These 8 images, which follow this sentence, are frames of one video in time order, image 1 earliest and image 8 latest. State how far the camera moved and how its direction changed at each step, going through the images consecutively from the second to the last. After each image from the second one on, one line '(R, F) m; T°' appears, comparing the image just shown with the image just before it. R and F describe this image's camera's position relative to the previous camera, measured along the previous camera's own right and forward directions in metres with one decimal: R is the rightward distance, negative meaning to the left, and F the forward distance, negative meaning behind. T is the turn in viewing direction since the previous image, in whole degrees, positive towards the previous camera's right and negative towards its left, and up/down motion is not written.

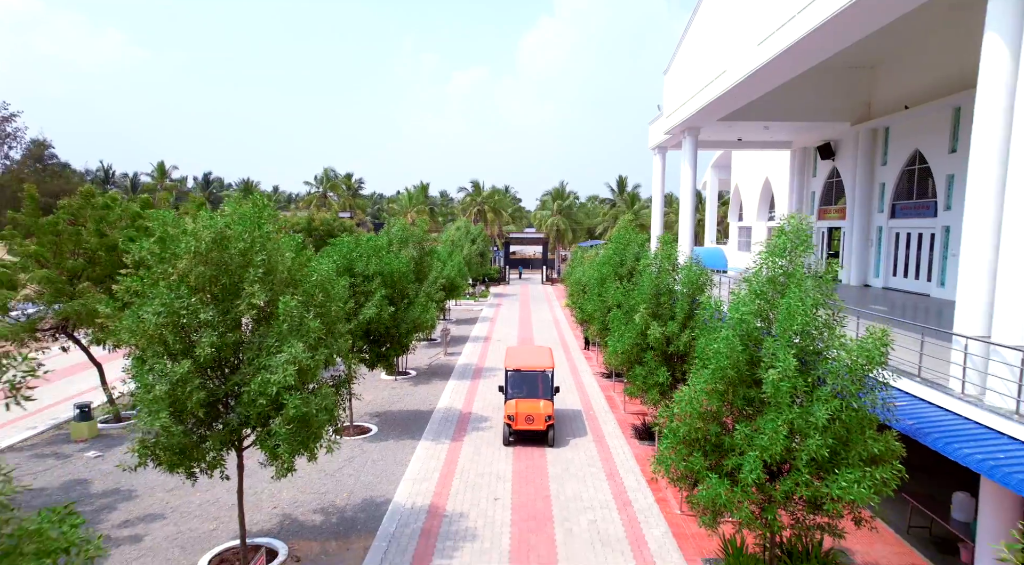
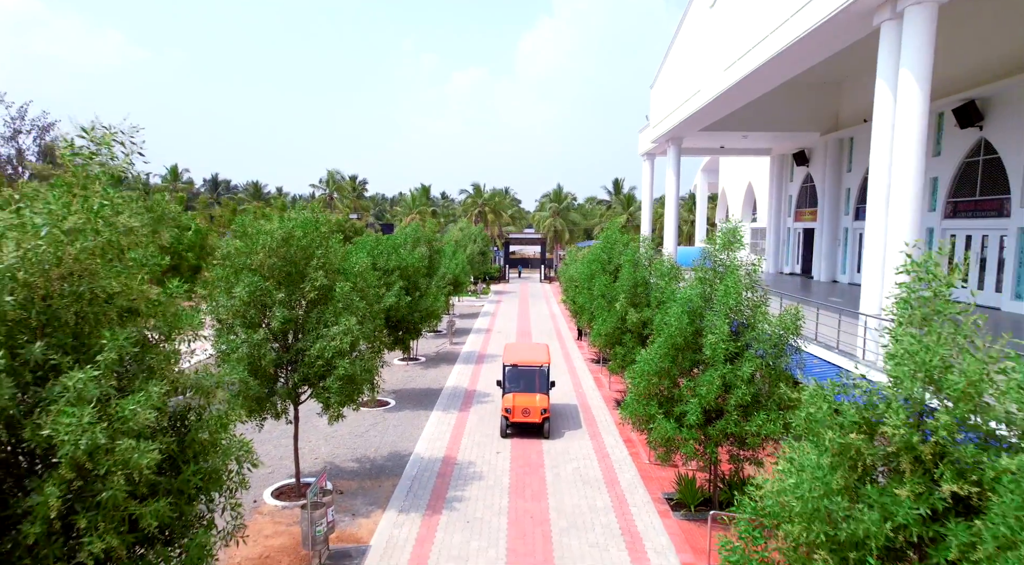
(0.0, -2.4) m; 0°
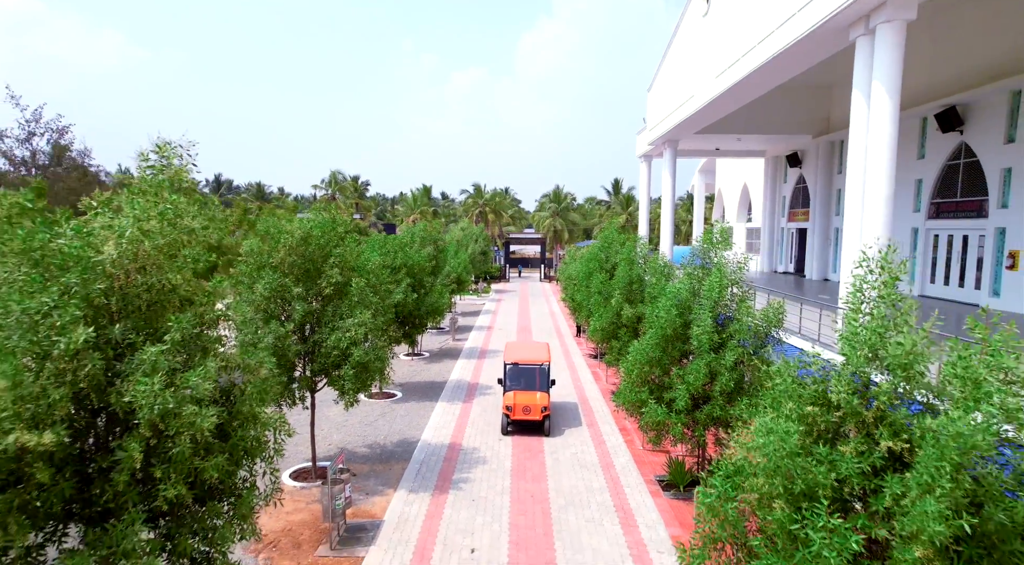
(0.0, -0.8) m; 0°
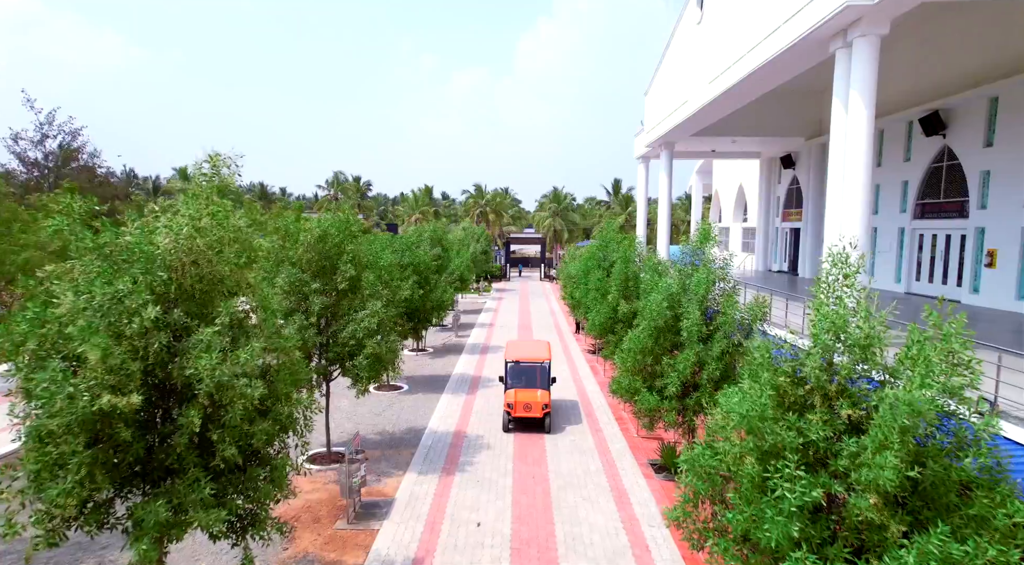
(0.0, -0.8) m; 0°
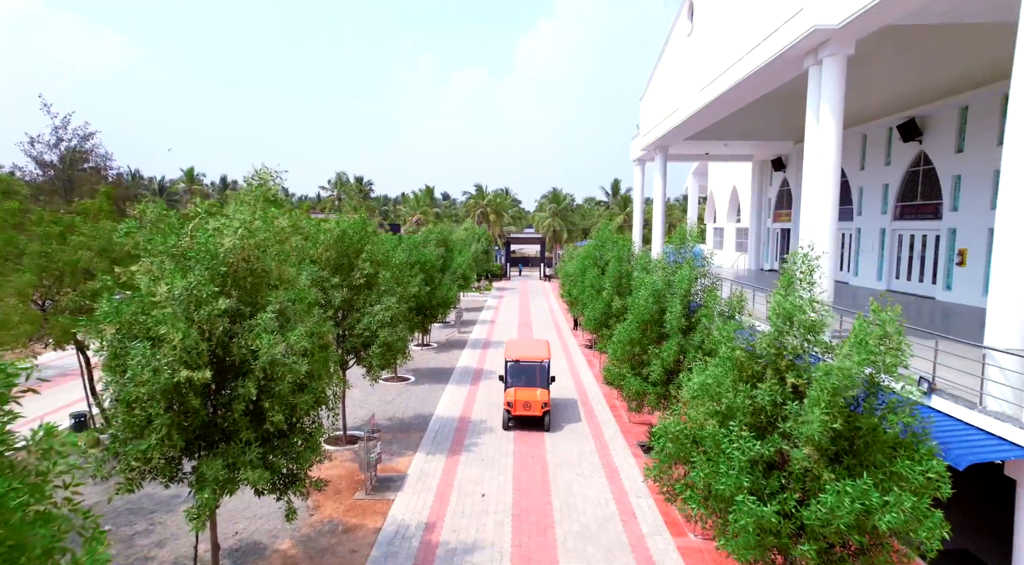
(0.0, -1.2) m; 0°
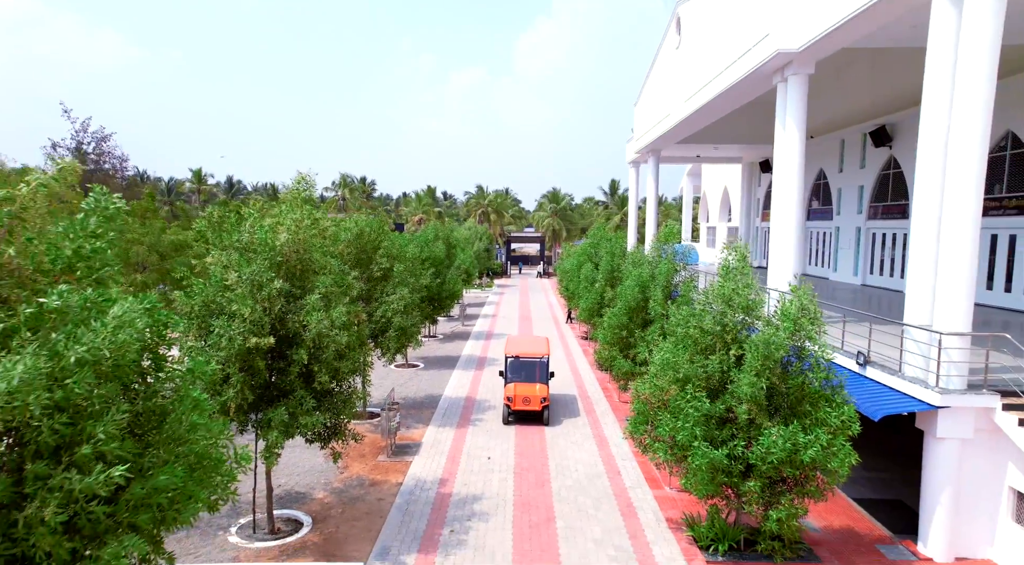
(0.0, -1.7) m; 0°
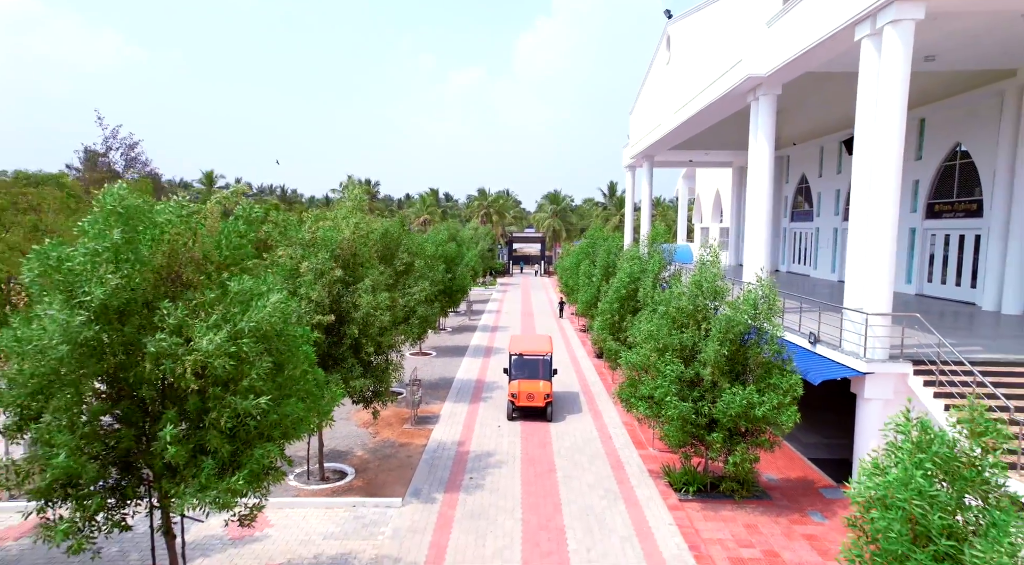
(-0.2, -2.2) m; 0°
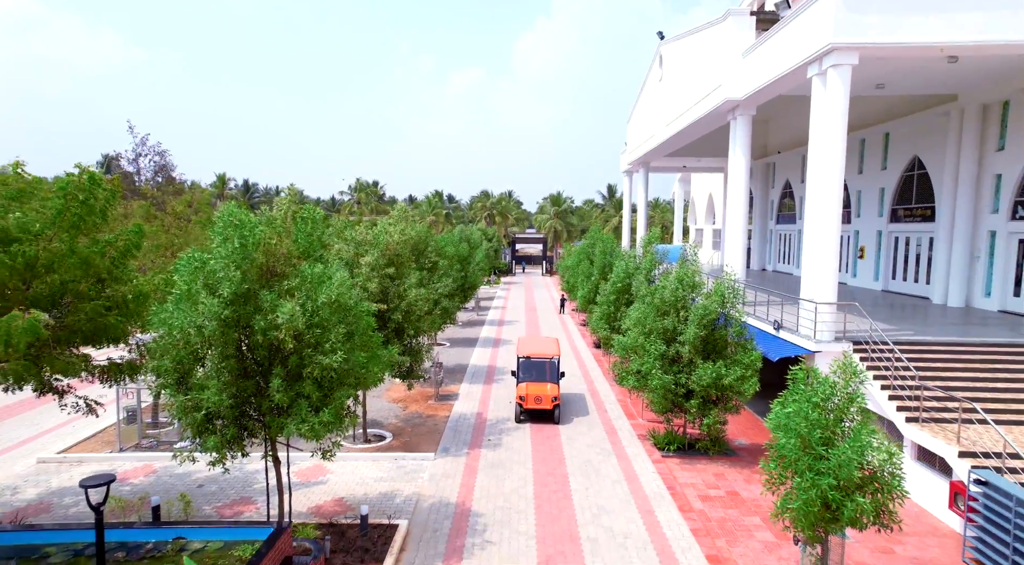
(-0.2, -2.5) m; 0°
